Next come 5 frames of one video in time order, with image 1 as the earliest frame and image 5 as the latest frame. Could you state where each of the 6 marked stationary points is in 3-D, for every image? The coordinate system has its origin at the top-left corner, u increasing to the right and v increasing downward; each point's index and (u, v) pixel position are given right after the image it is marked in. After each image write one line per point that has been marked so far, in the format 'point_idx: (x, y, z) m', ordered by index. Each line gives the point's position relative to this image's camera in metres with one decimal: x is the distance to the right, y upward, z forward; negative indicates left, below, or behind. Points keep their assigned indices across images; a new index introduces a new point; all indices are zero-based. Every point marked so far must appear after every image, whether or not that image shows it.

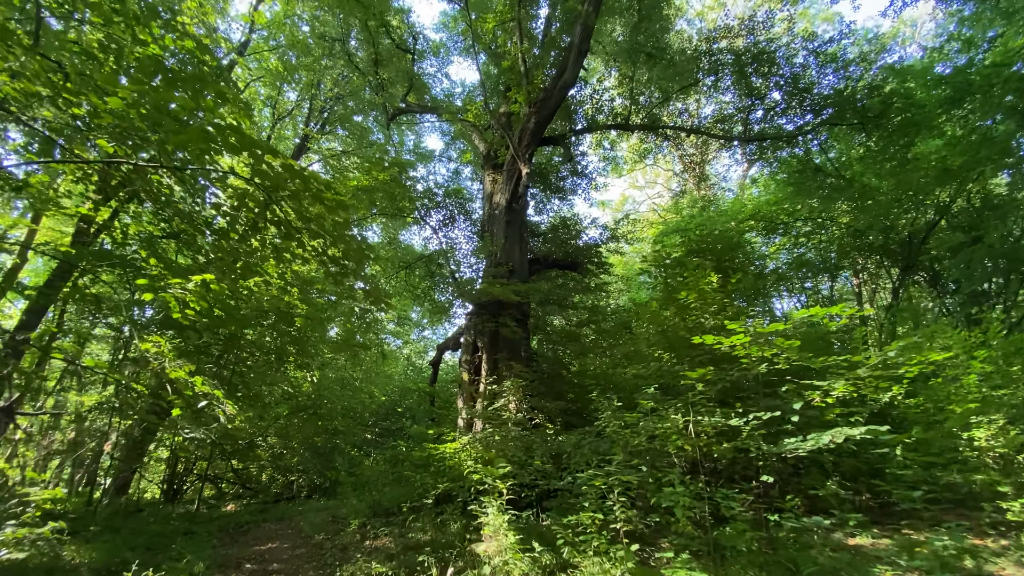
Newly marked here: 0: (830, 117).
0: (+7.1, +3.8, +11.1) m
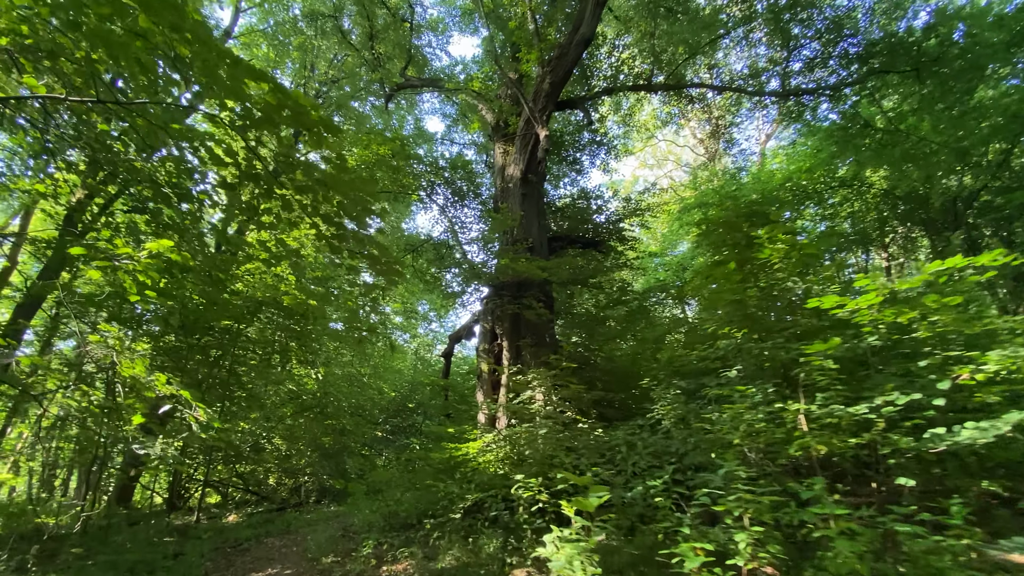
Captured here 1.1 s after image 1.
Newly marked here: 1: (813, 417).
0: (+7.3, +4.4, +9.9) m
1: (+2.1, -0.9, +3.5) m
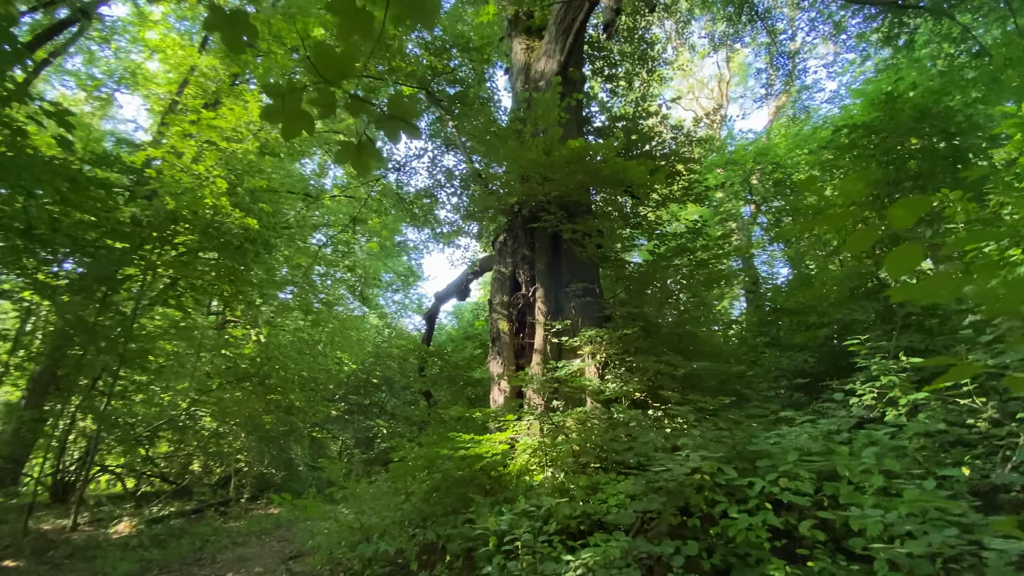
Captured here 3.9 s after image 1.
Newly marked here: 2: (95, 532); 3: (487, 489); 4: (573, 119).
0: (+7.9, +5.0, +7.8) m
1: (+2.9, -0.3, +1.1) m
2: (-6.2, -3.6, +7.4) m
3: (-0.2, -1.7, +4.2) m
4: (+0.9, +2.4, +7.1) m
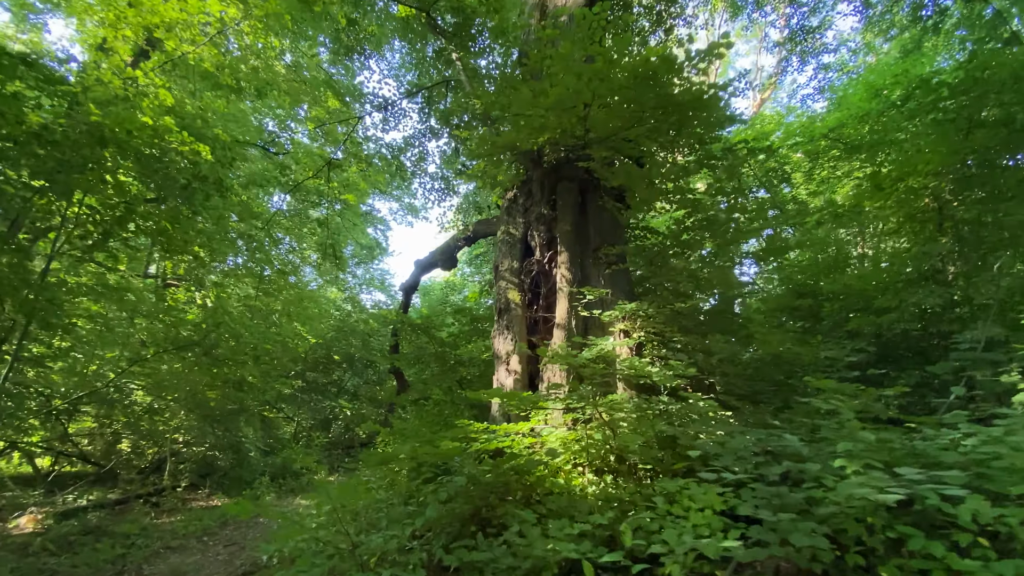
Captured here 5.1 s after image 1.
0: (+8.1, +5.0, +7.4) m
1: (+3.5, -0.2, +0.5) m
2: (-6.3, -2.9, +6.0) m
3: (0.0, -1.4, +3.3) m
4: (+1.0, +2.8, +6.2) m
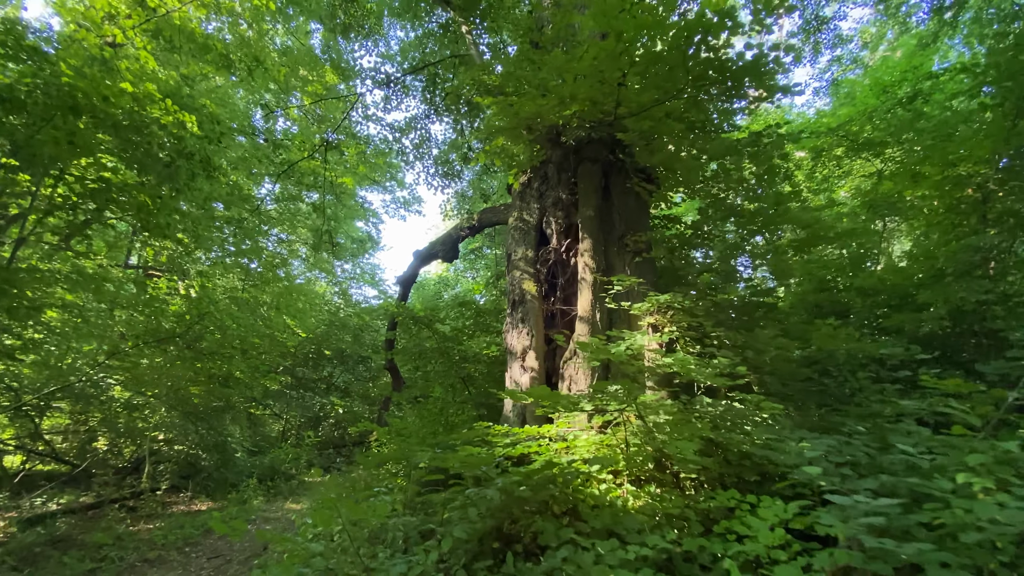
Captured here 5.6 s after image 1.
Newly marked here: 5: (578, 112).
0: (+8.3, +5.0, +7.2) m
1: (+3.7, -0.2, +0.1) m
2: (-6.2, -2.7, +5.5) m
3: (+0.2, -1.3, +2.9) m
4: (+1.2, +2.8, +5.8) m
5: (+0.5, +1.5, +4.3) m
